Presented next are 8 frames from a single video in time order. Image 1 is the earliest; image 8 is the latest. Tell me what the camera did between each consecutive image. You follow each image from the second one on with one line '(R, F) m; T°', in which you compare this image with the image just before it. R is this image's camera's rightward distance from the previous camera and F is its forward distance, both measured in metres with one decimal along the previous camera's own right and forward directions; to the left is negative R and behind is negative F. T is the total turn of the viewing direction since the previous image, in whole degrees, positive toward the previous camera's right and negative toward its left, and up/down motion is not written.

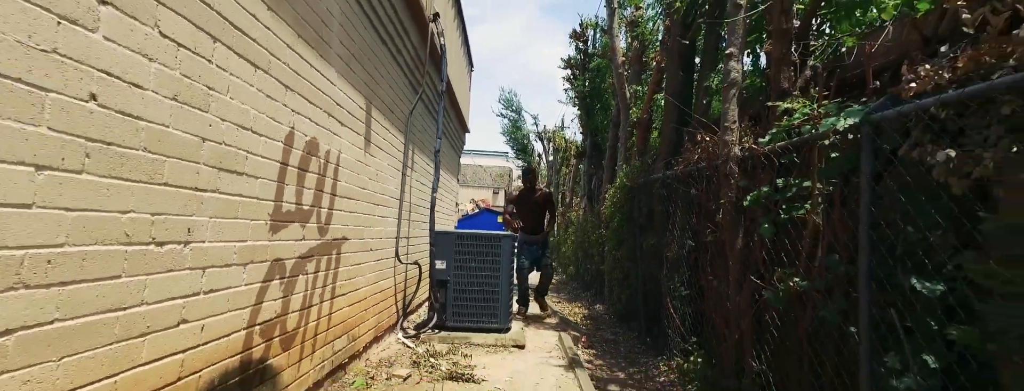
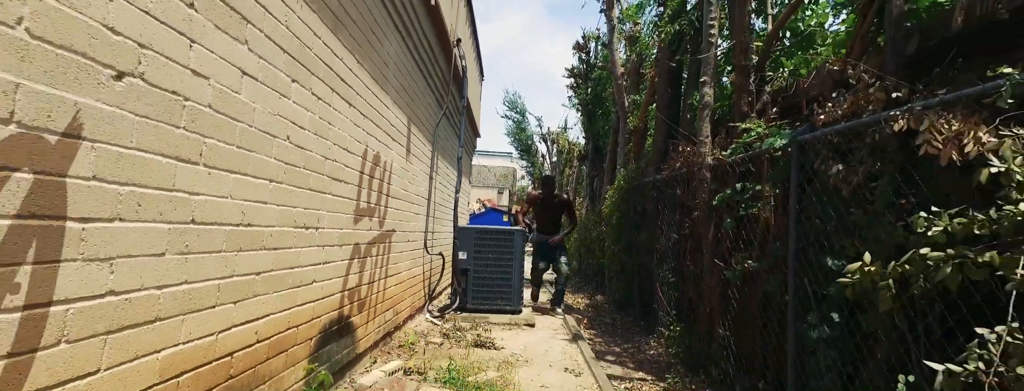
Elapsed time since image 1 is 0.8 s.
(-0.1, -0.9) m; 0°
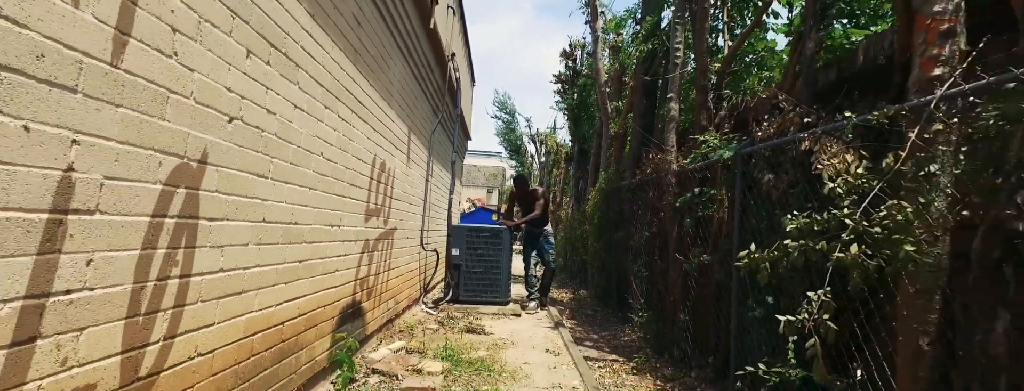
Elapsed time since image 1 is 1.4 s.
(0.0, -0.6) m; +1°
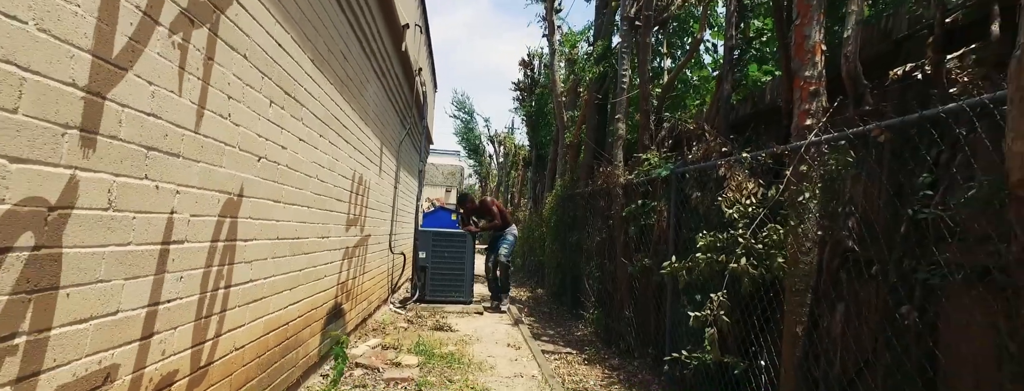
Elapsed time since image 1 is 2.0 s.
(-0.1, -0.5) m; +5°
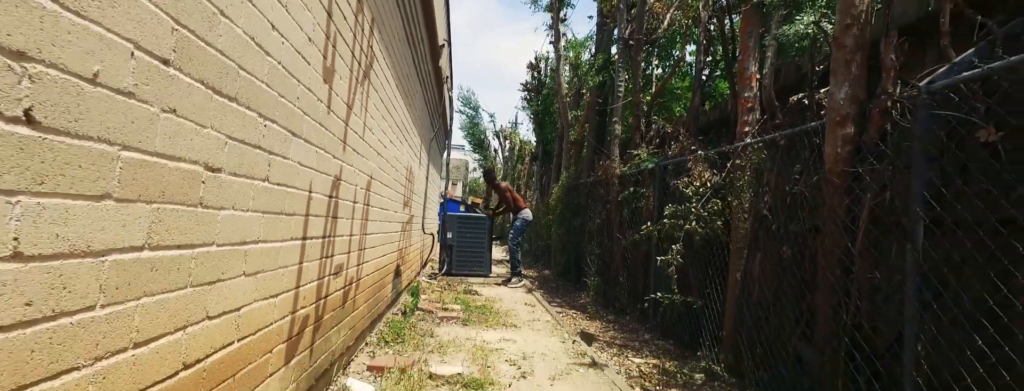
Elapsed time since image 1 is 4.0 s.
(-0.2, -1.2) m; 0°
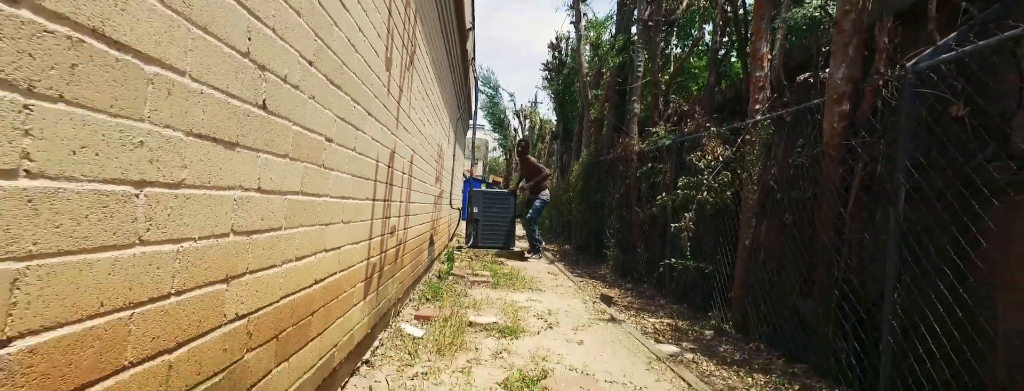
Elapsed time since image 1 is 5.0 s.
(-0.1, -0.4) m; -2°
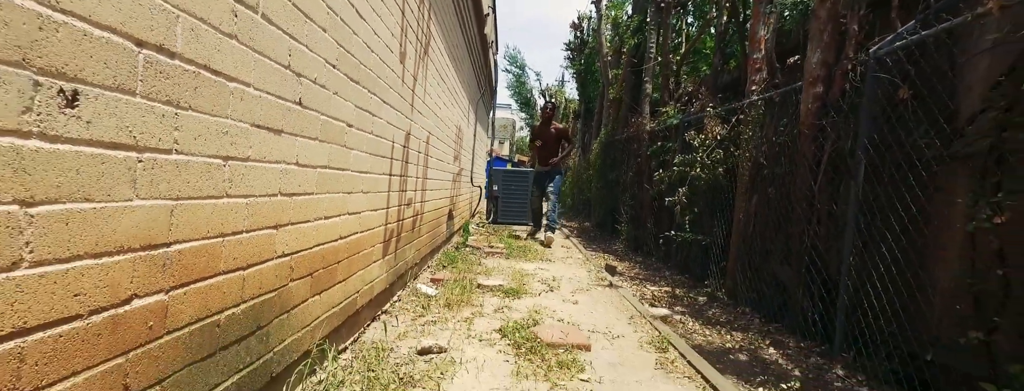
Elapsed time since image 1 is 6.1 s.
(+0.2, -0.4) m; -3°
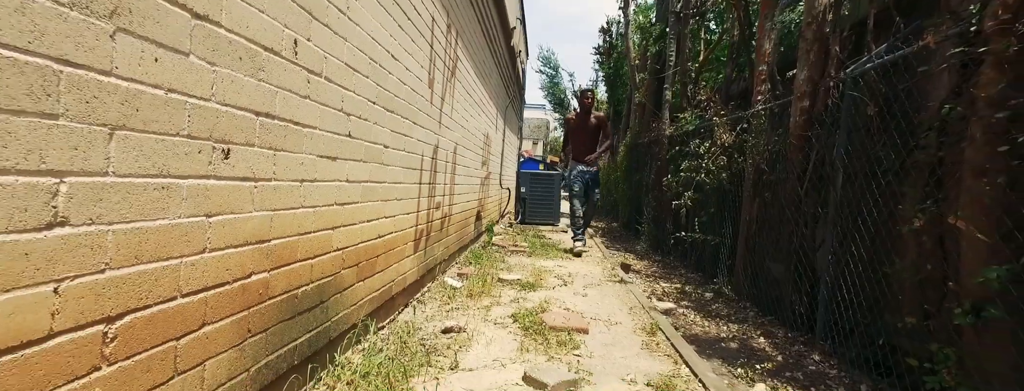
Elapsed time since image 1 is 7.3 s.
(+0.1, -0.4) m; -4°
